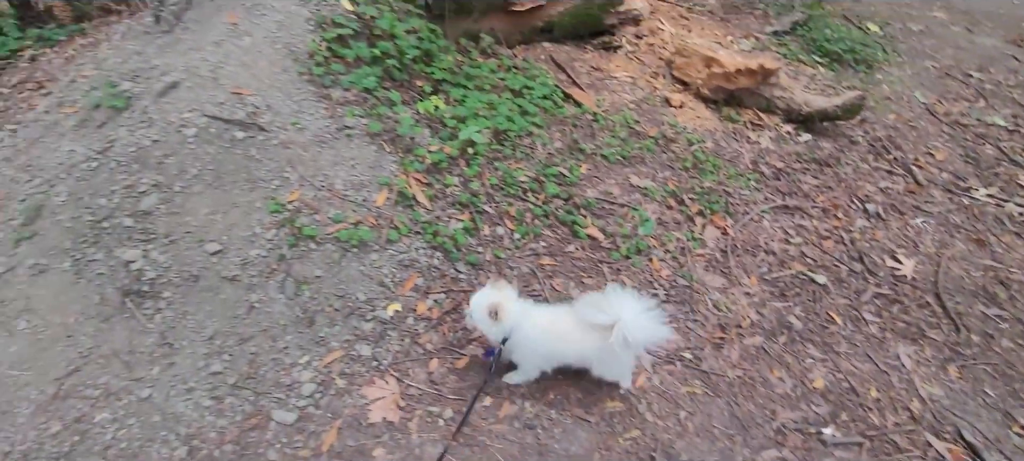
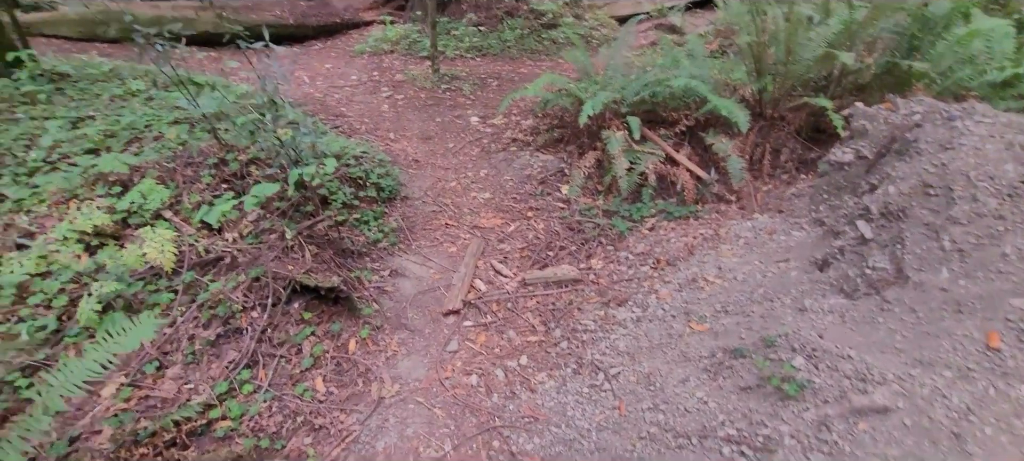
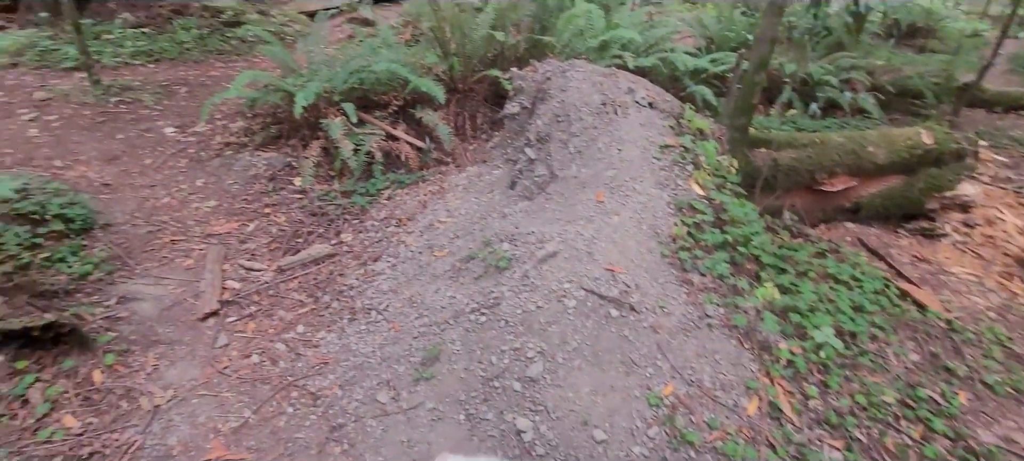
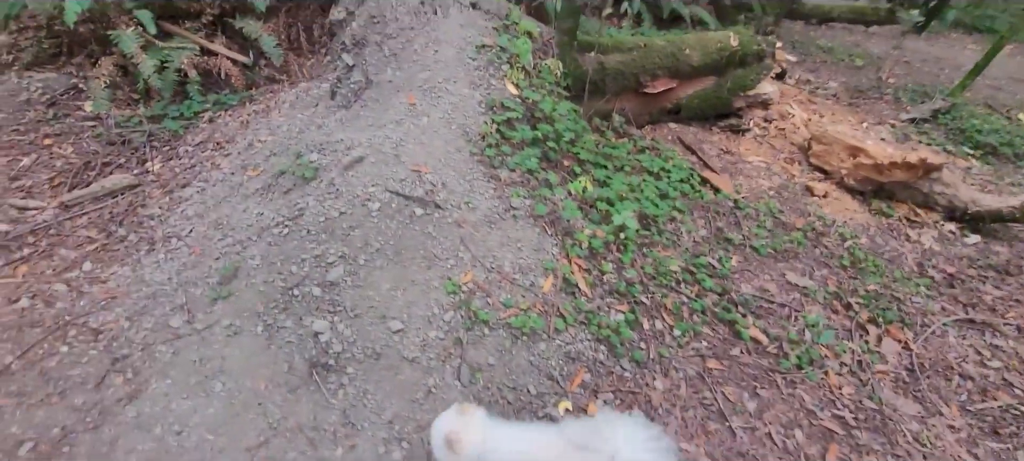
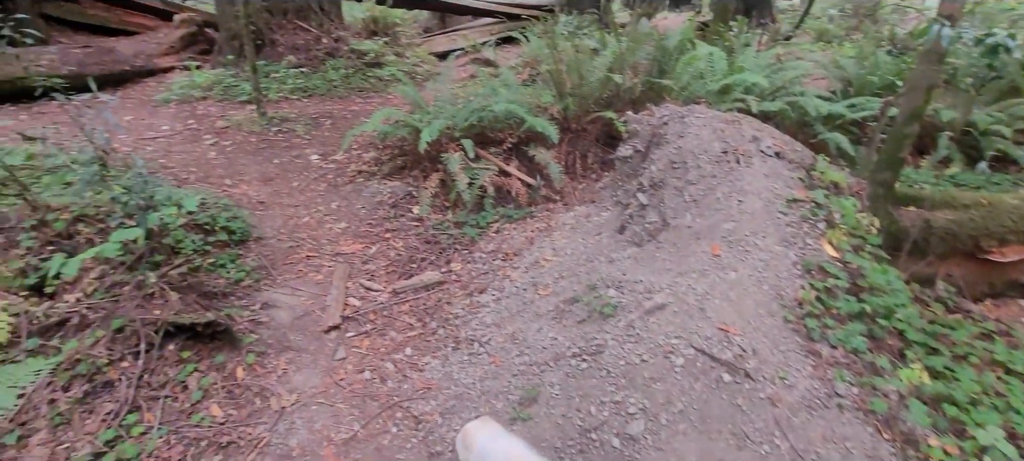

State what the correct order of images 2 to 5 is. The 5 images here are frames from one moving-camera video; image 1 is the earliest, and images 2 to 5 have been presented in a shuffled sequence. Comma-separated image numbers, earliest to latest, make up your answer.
4, 3, 5, 2
